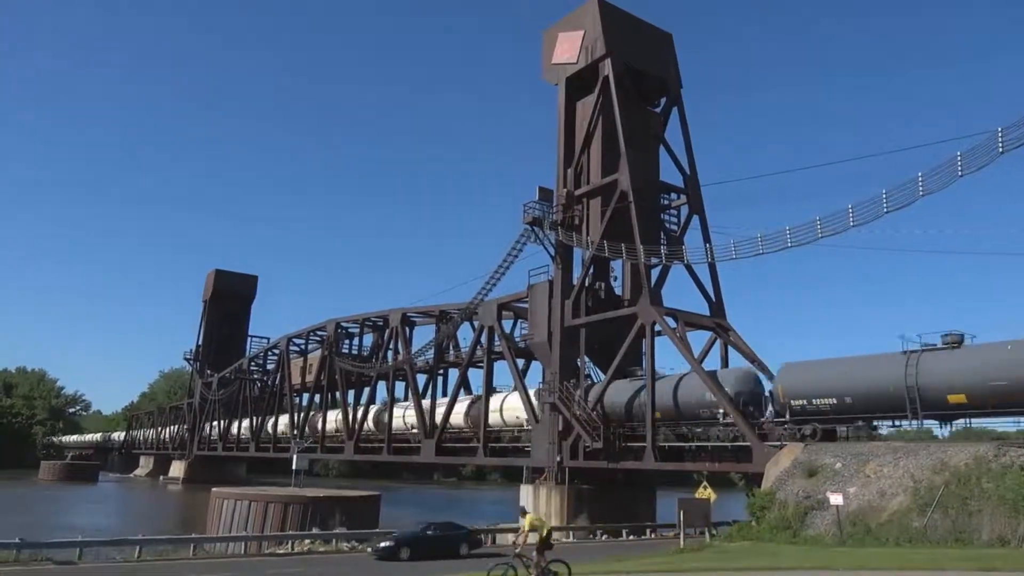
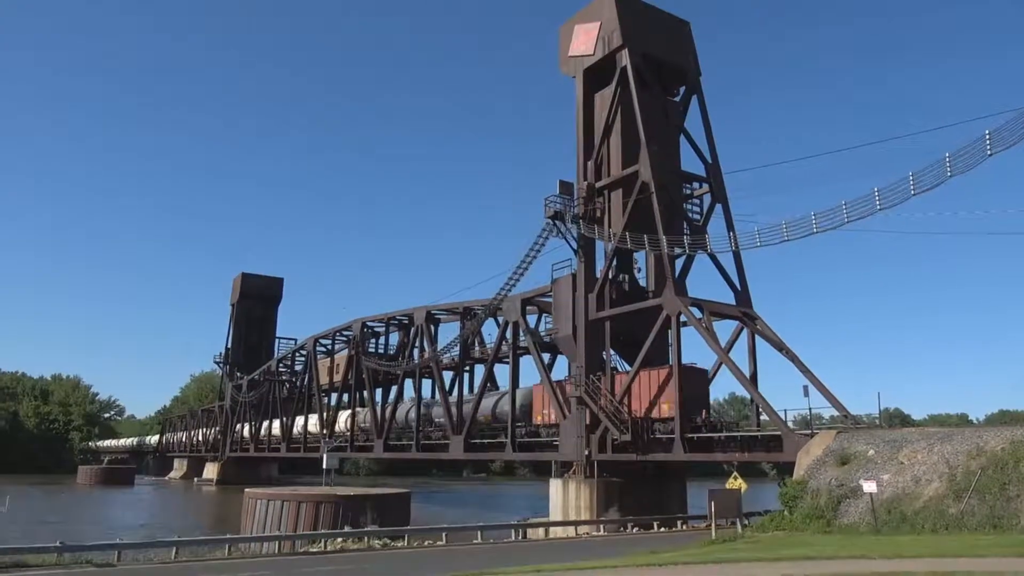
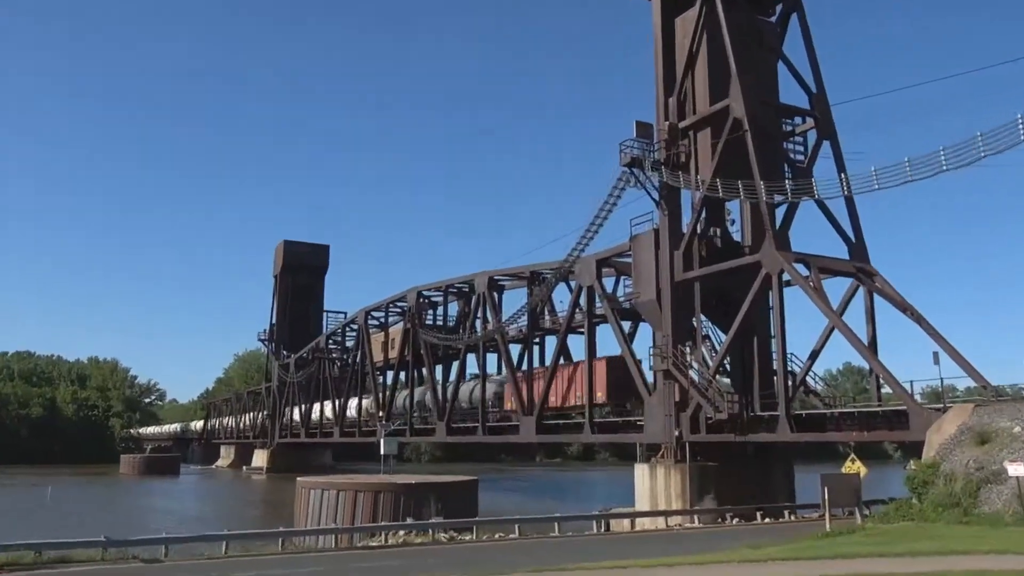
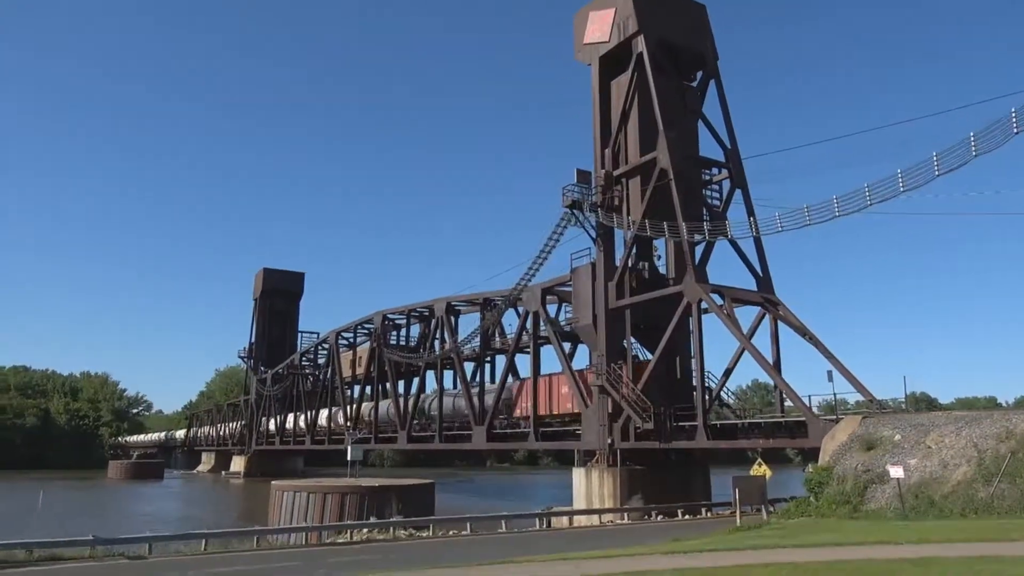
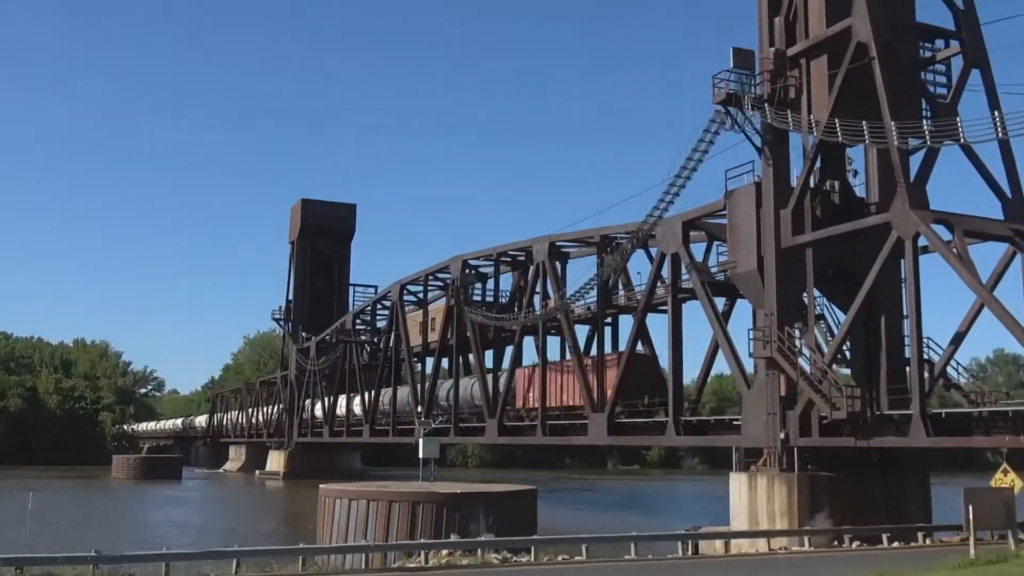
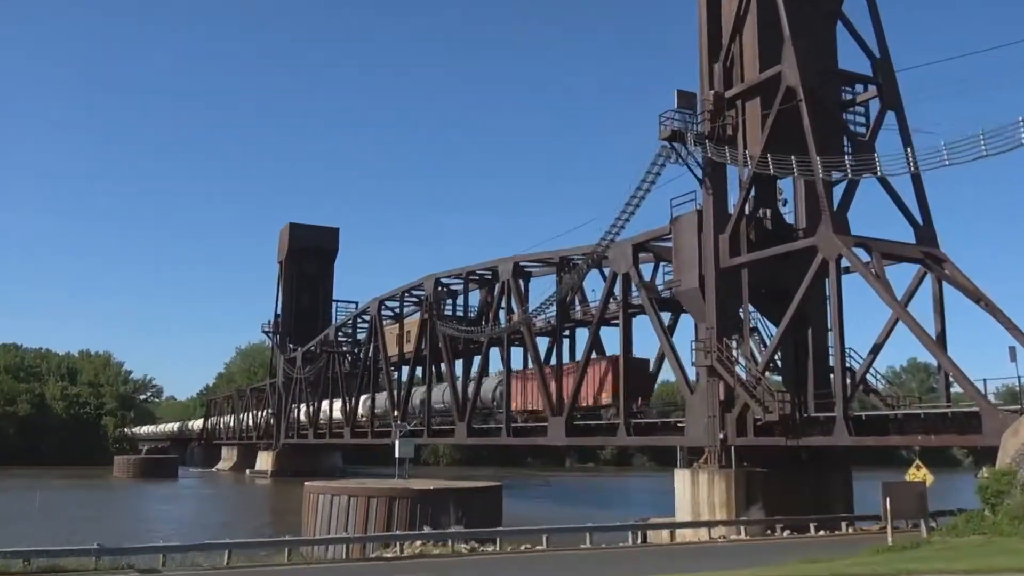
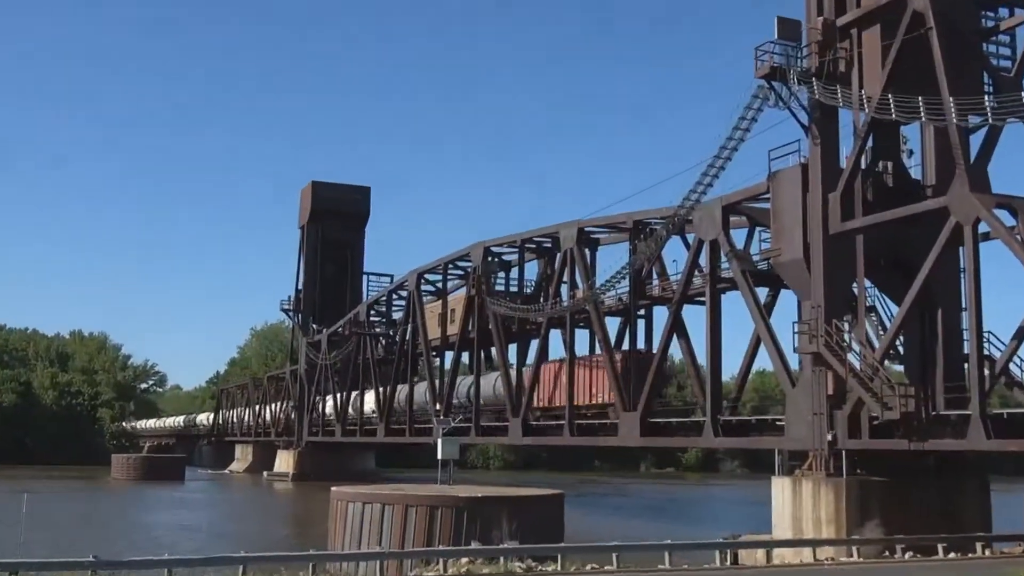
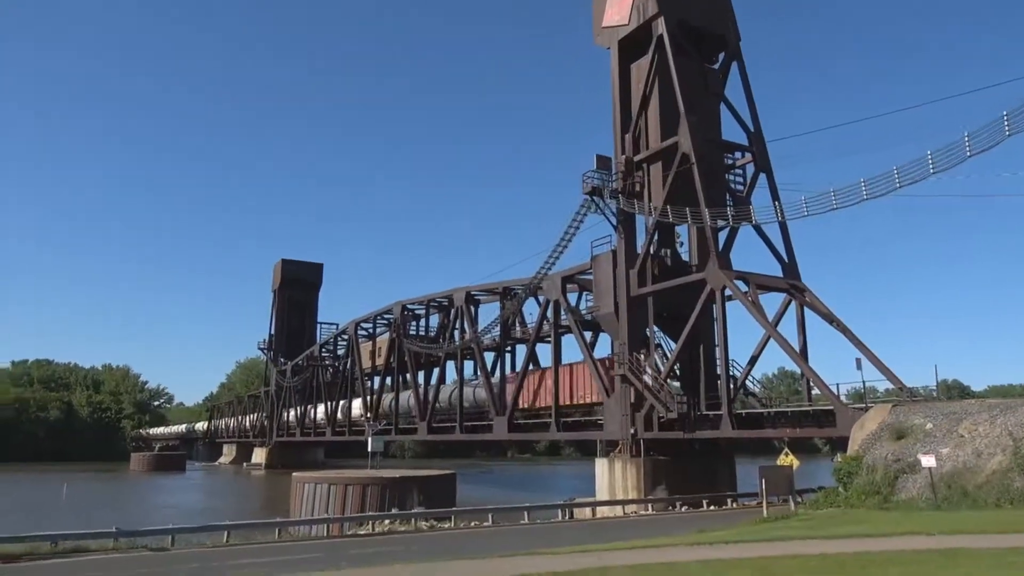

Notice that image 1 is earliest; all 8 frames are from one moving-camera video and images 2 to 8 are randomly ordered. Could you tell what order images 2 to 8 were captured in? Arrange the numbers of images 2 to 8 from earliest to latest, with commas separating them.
2, 4, 8, 3, 6, 5, 7
